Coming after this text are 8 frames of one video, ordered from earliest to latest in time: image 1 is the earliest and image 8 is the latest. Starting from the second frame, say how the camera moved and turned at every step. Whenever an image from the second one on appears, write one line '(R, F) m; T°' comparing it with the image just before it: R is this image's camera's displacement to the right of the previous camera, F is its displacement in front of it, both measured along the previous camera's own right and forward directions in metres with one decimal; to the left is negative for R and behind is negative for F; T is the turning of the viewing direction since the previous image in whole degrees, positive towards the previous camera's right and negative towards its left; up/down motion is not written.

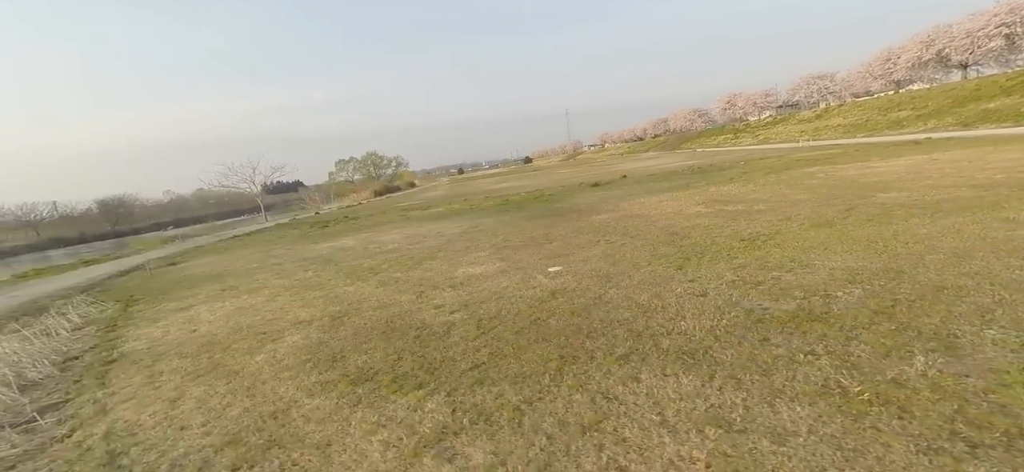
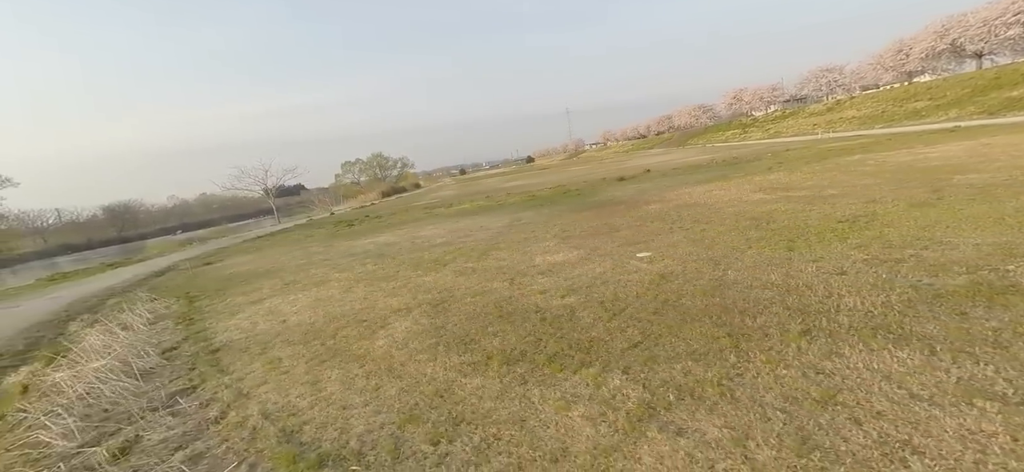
(-1.7, +0.1) m; -1°
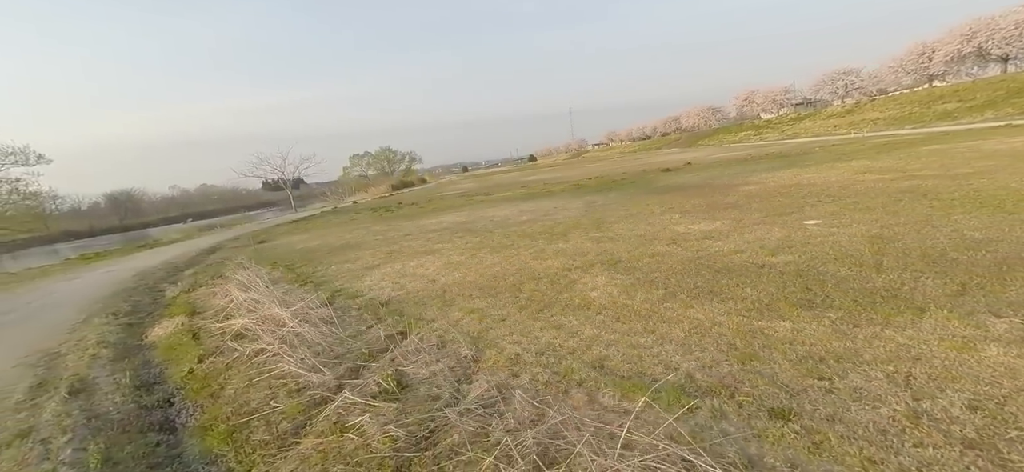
(-3.0, +0.4) m; -1°
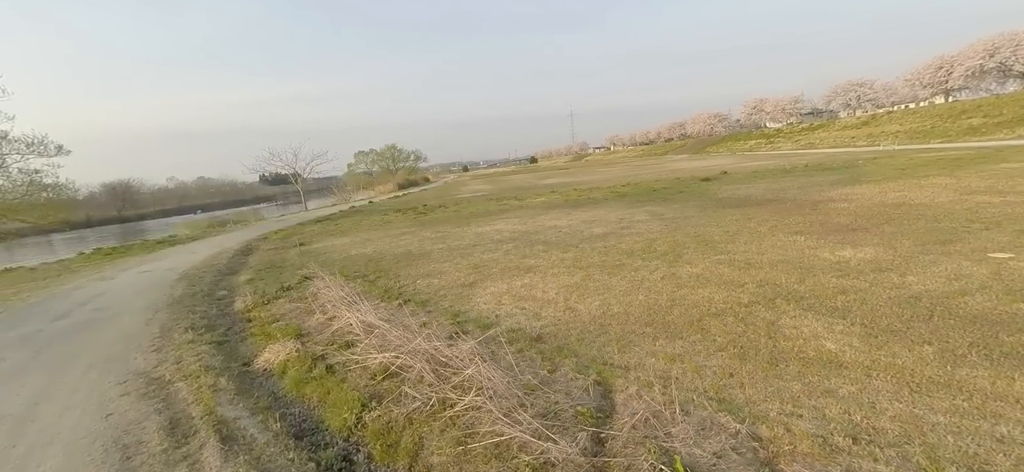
(-2.5, +1.0) m; 0°
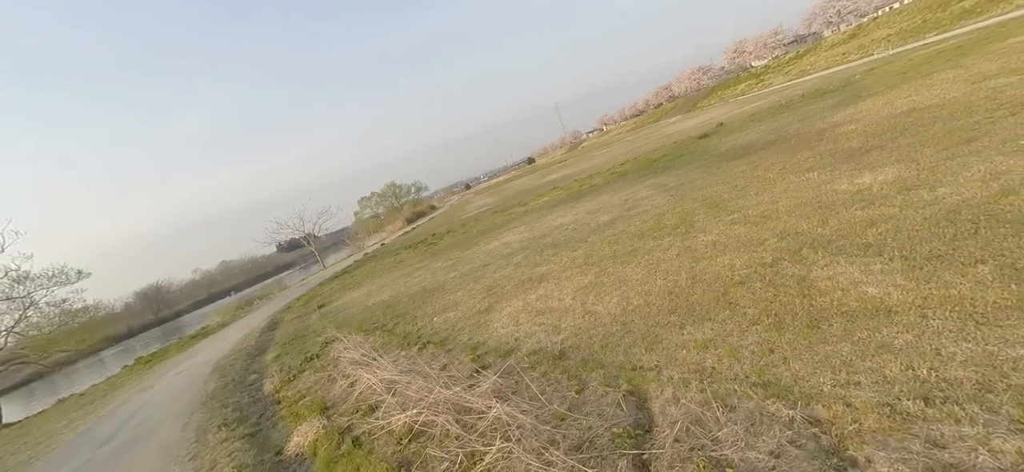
(+0.4, +0.4) m; -2°
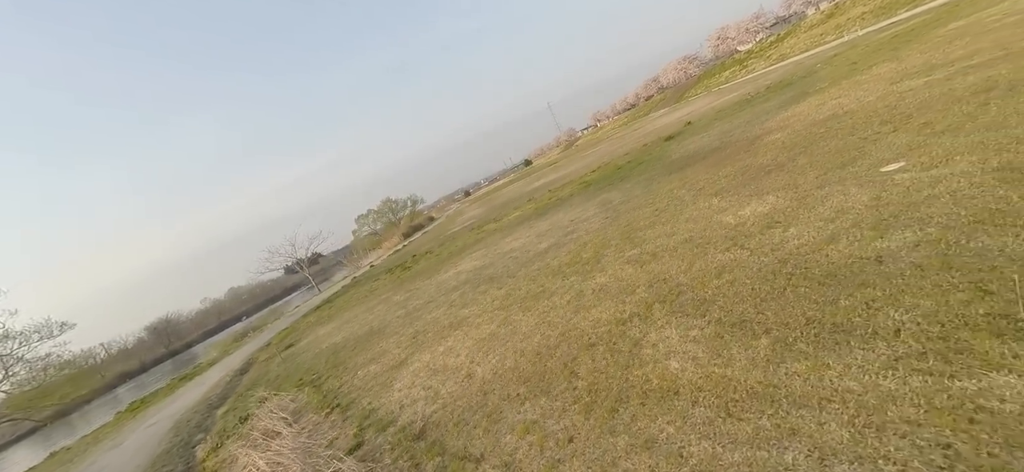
(+2.1, 0.0) m; 0°
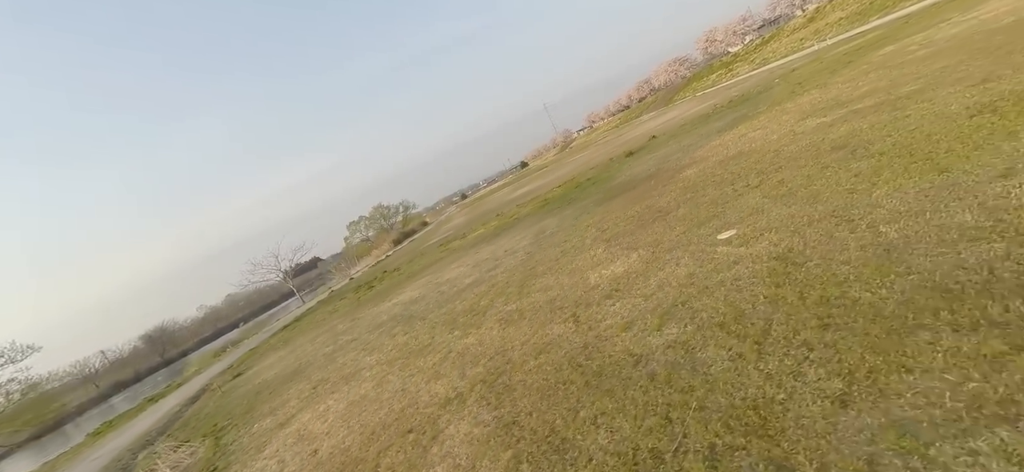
(+2.4, -0.1) m; +1°
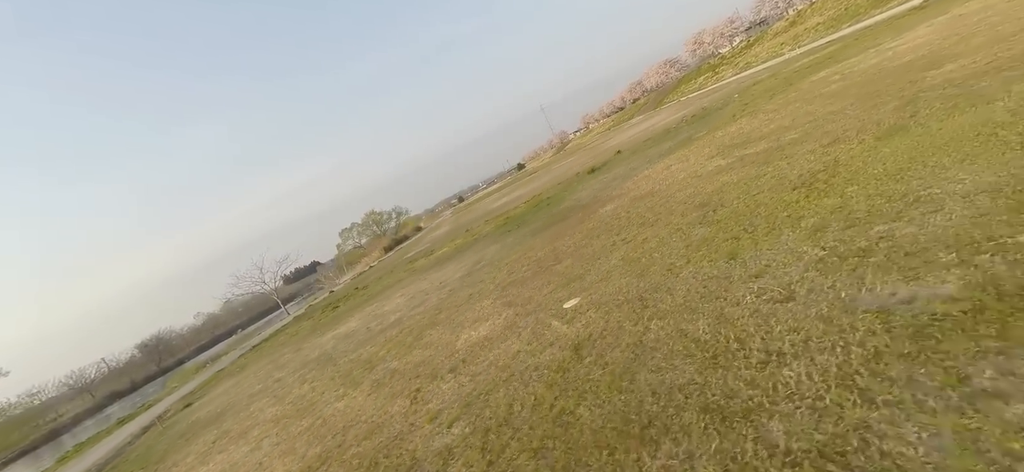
(+2.4, -0.1) m; +1°
